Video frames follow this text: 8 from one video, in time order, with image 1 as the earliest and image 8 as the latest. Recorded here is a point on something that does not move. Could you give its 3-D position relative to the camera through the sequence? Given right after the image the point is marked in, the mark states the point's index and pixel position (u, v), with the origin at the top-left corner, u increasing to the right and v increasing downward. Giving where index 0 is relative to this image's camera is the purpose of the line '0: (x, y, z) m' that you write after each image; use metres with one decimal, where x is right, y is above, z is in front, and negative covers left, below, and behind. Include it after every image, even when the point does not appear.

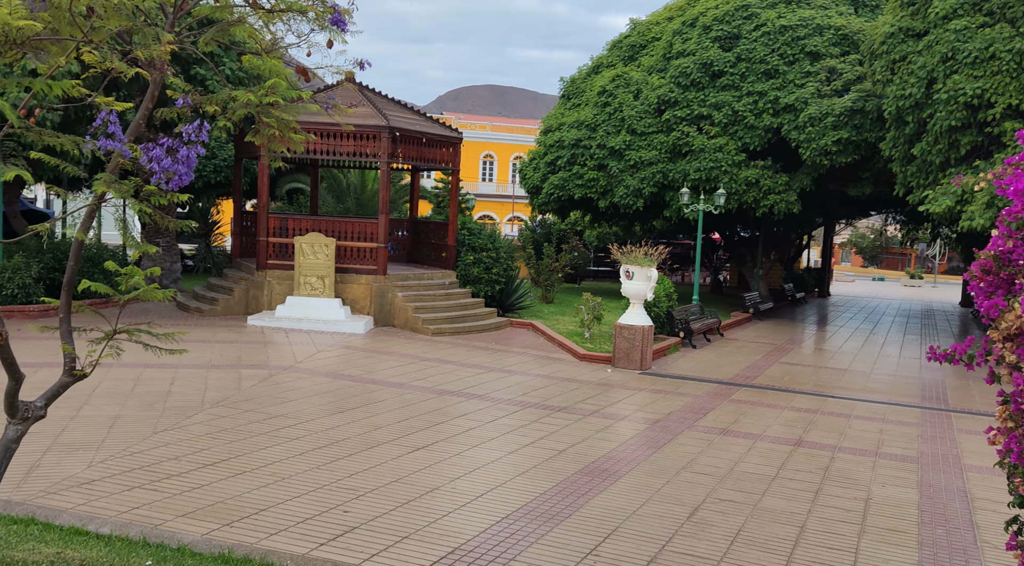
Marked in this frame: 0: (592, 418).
0: (+0.8, -1.4, +9.2) m
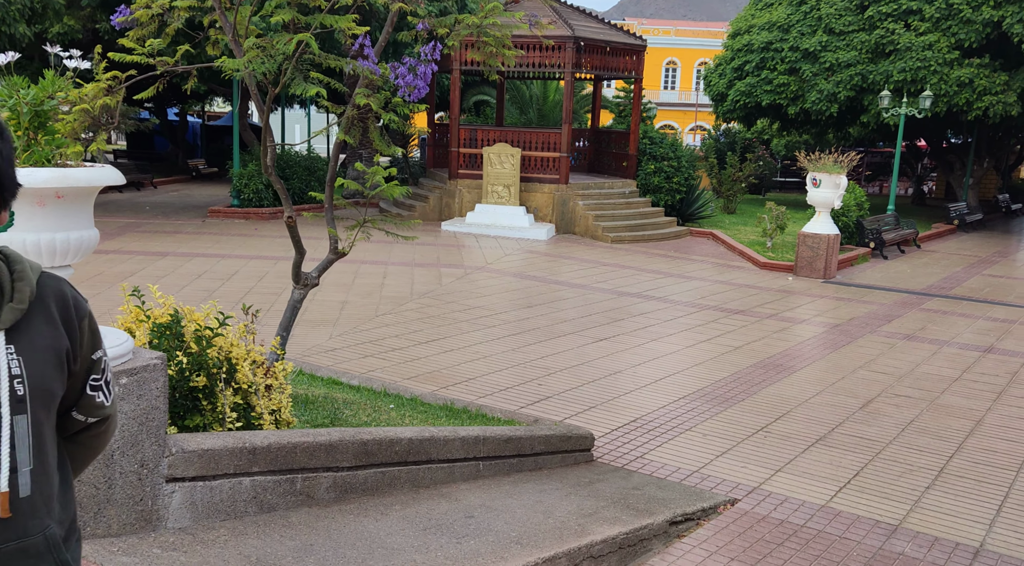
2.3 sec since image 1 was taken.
0: (+2.7, -0.4, +9.6) m
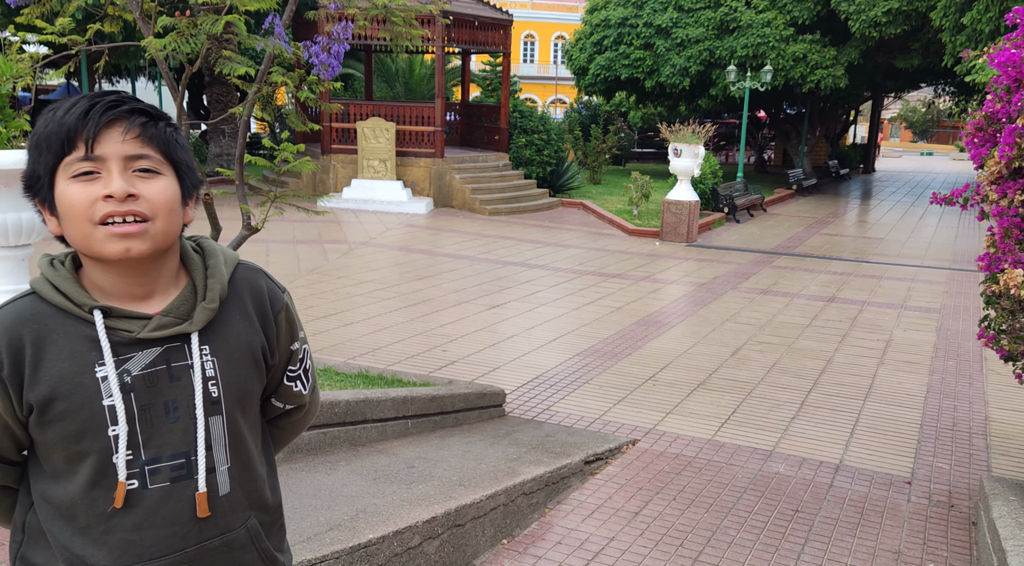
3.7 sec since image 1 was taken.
0: (+1.5, 0.0, +10.4) m
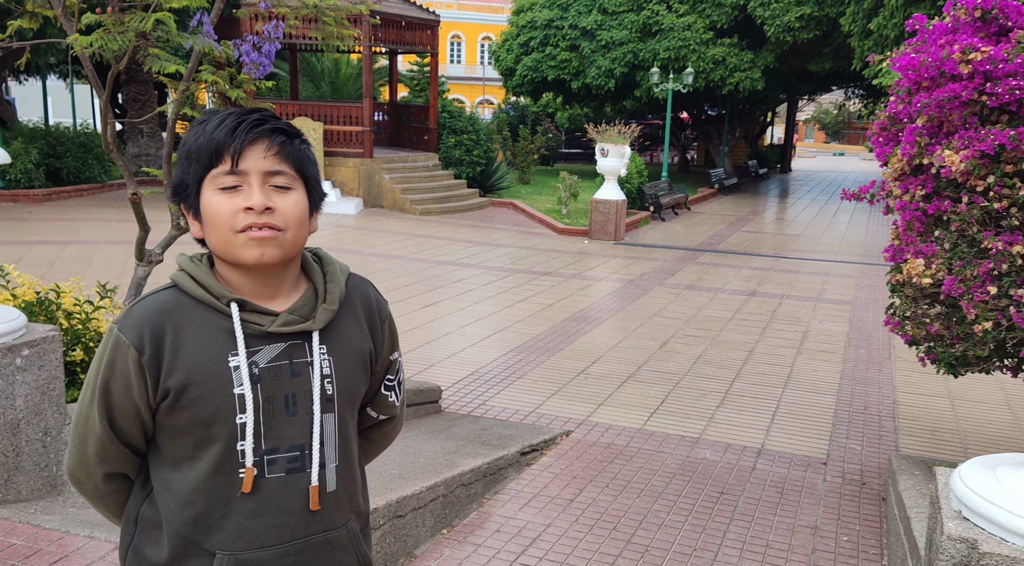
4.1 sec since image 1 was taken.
0: (+0.7, 0.0, +10.6) m
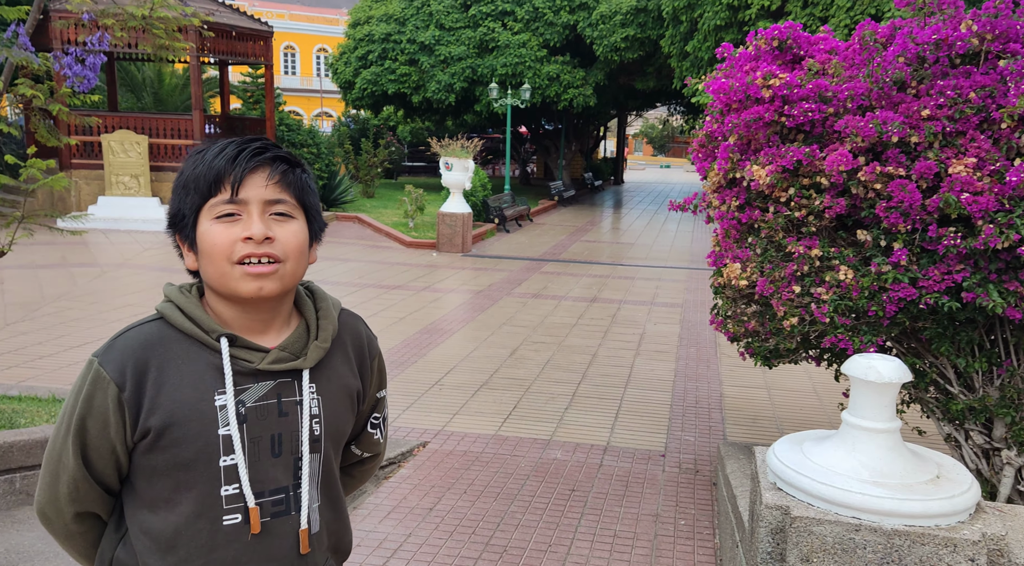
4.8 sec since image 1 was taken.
0: (-1.0, -0.1, +10.8) m
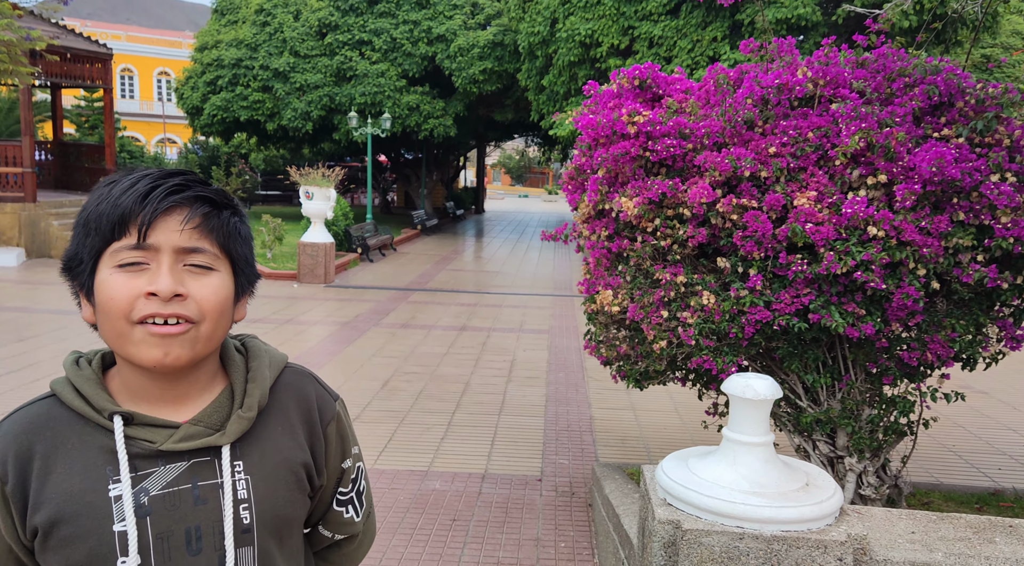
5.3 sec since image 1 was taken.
0: (-2.6, -0.5, +10.6) m
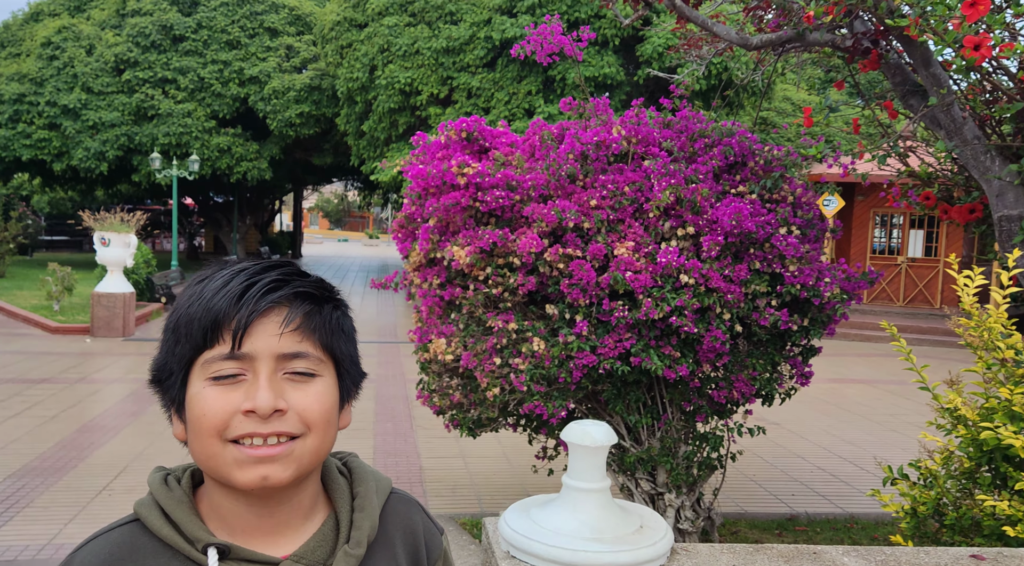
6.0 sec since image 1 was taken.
0: (-4.5, -1.0, +9.9) m
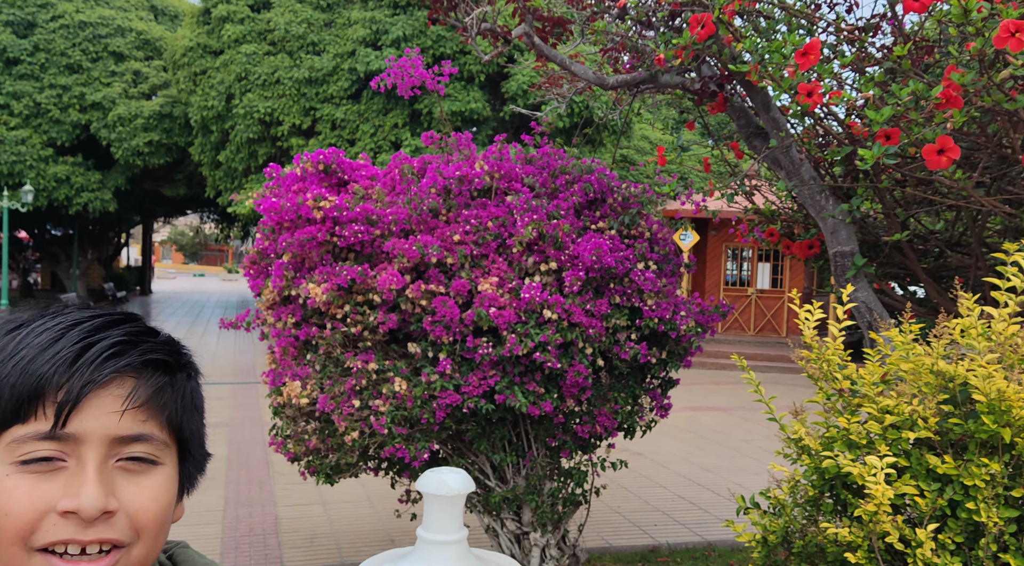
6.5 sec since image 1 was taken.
0: (-5.9, -1.4, +8.9) m
